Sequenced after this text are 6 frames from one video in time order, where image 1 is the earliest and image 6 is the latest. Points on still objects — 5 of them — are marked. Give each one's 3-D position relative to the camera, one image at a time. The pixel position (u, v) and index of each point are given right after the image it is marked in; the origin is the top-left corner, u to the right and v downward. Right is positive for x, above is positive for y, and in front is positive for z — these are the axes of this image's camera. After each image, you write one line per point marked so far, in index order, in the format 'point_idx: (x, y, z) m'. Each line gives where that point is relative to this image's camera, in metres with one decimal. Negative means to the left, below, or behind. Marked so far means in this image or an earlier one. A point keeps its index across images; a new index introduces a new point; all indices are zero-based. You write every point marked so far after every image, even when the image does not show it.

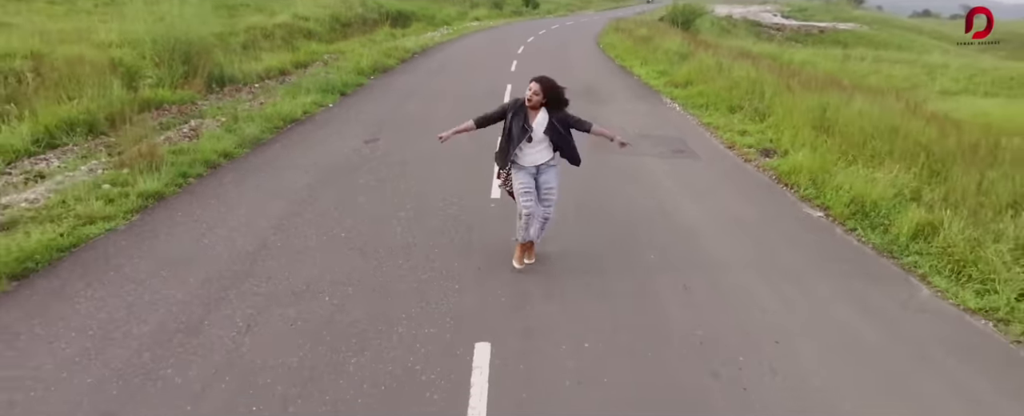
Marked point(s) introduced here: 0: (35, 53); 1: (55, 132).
0: (-9.7, +3.2, +13.6) m
1: (-6.2, +1.1, +9.1) m
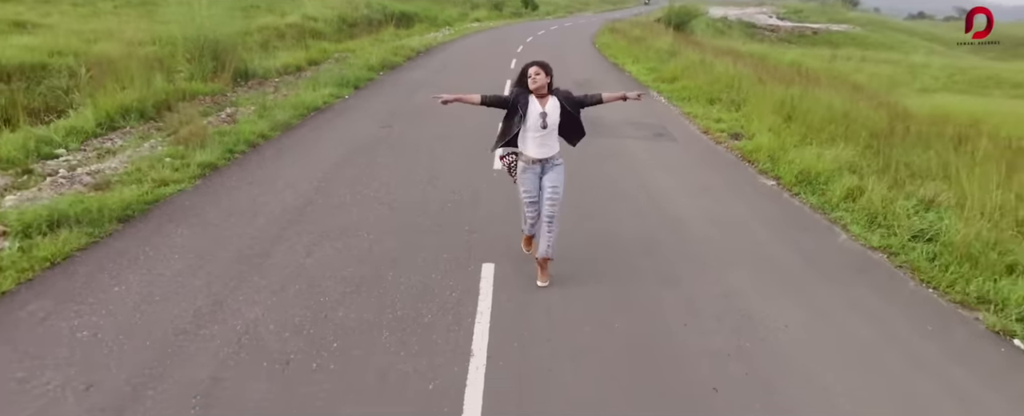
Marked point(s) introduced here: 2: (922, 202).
0: (-9.7, +3.6, +15.0) m
1: (-6.2, +1.5, +10.5) m
2: (+4.5, +0.1, +7.4) m
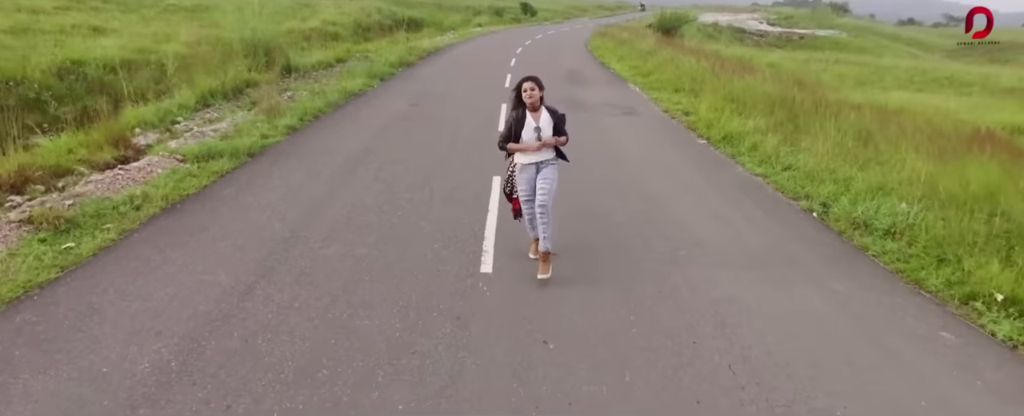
0: (-9.7, +4.4, +18.2) m
1: (-6.2, +2.4, +13.7) m
2: (+4.5, +1.0, +10.6) m
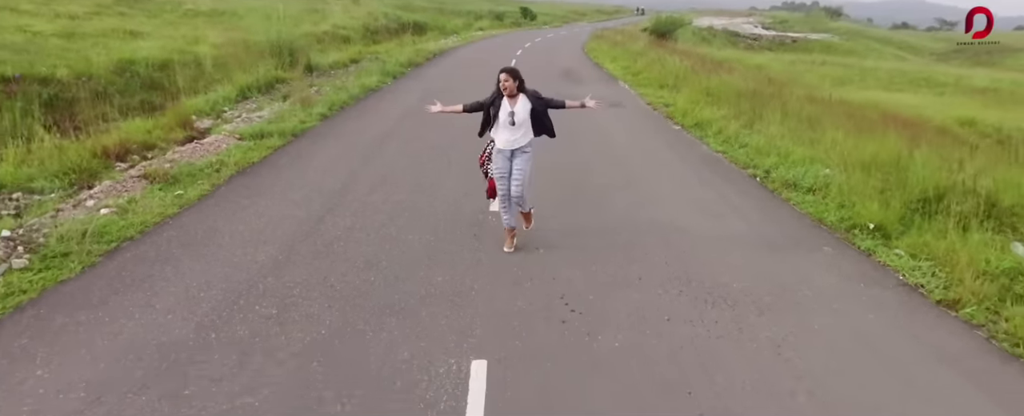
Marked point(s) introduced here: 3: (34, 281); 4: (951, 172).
0: (-9.7, +4.8, +20.1) m
1: (-6.2, +2.9, +15.6) m
2: (+4.5, +1.5, +12.5) m
3: (-3.7, -0.6, +5.1) m
4: (+5.6, +0.6, +8.4) m
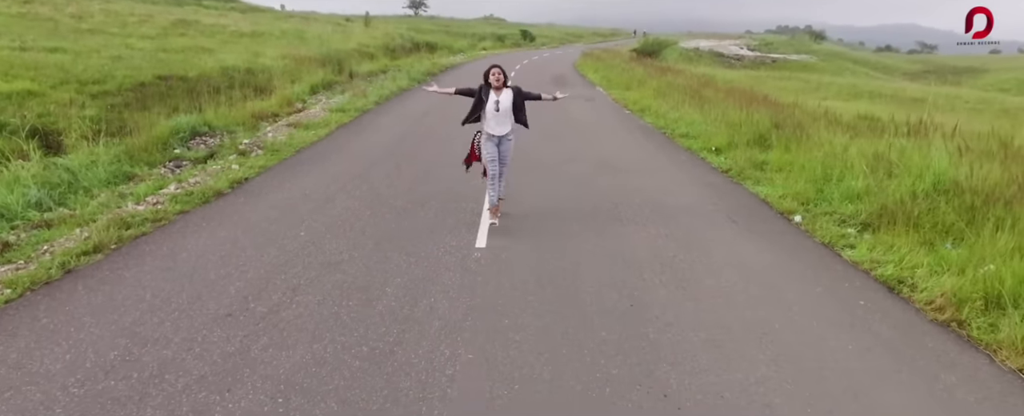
0: (-9.8, +5.7, +25.7) m
1: (-6.3, +3.9, +21.1) m
2: (+4.4, +2.6, +17.9) m
3: (-3.8, +0.8, +10.5) m
4: (+5.5, +1.9, +13.8) m
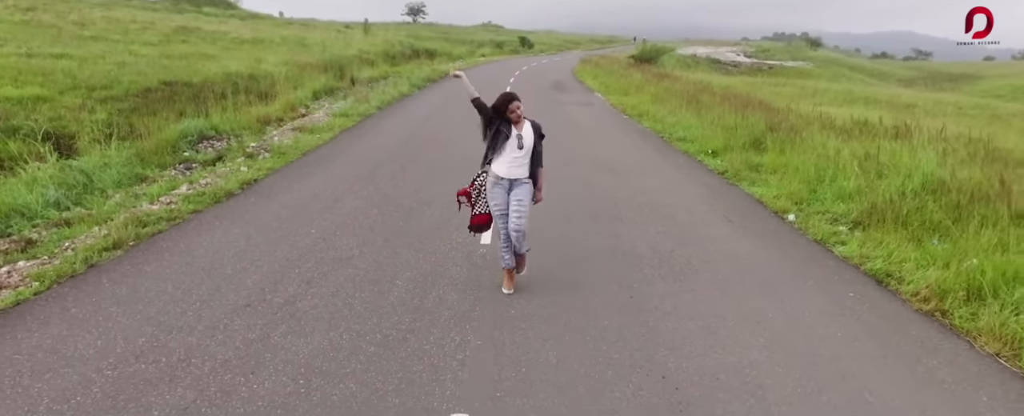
0: (-9.8, +5.6, +26.0) m
1: (-6.3, +3.8, +21.4) m
2: (+4.4, +2.5, +18.2) m
3: (-3.8, +0.8, +10.8) m
4: (+5.5, +1.8, +14.1) m
